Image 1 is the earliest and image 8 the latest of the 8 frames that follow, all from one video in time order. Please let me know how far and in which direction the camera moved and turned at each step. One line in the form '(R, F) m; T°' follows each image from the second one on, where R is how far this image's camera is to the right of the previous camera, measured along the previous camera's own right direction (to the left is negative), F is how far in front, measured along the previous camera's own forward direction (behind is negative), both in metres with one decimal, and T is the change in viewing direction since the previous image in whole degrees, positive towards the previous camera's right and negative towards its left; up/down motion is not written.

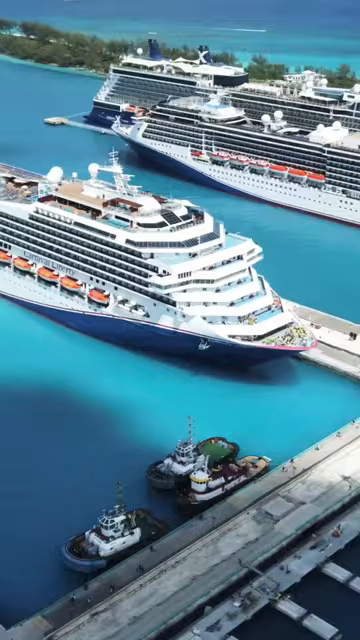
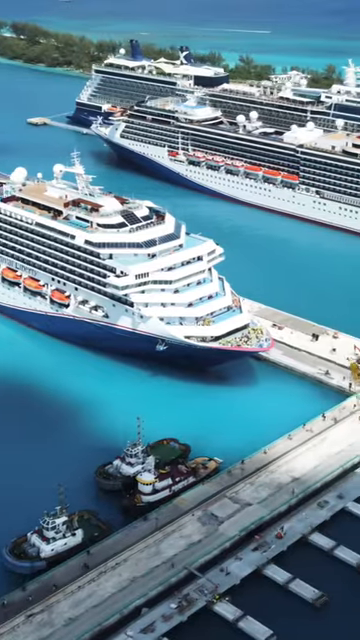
(+1.3, +0.1) m; 0°
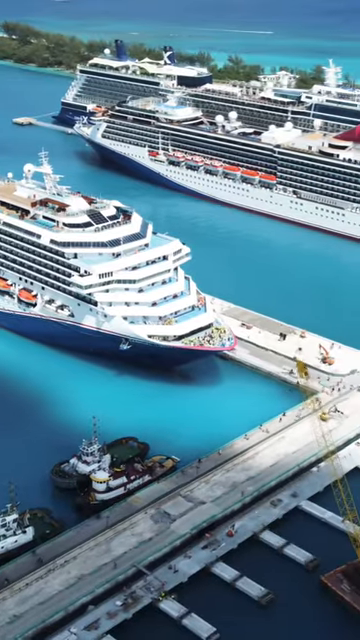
(+1.2, -0.1) m; 0°
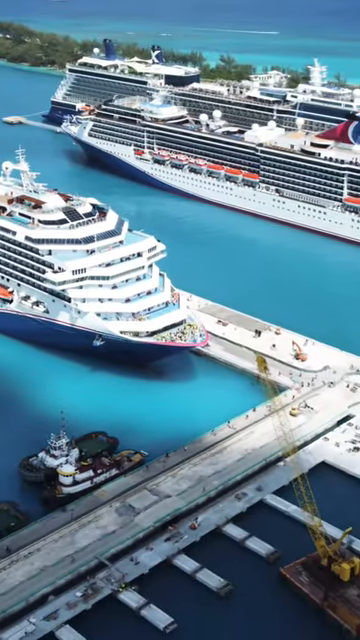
(+0.9, -0.3) m; 0°
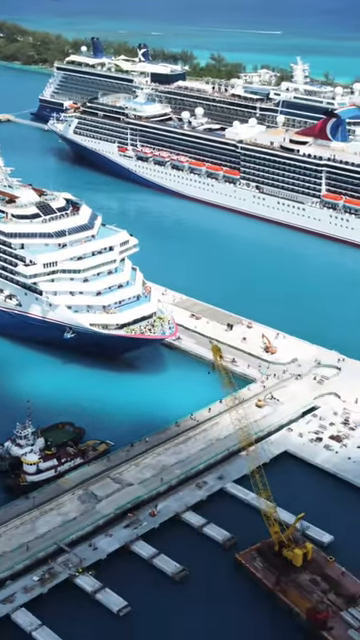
(+1.0, -0.5) m; 0°
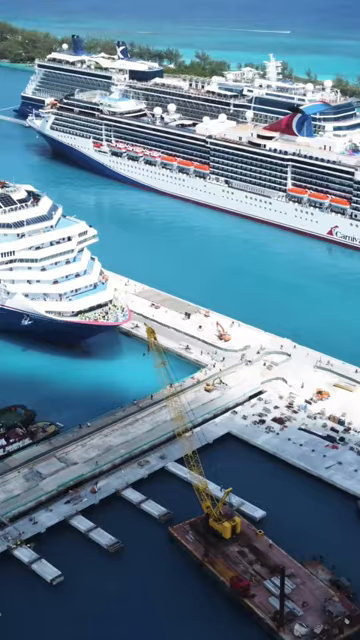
(+1.5, -1.1) m; 0°
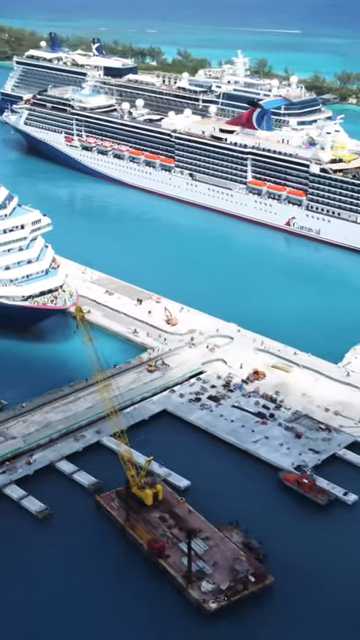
(+1.8, -1.6) m; 0°
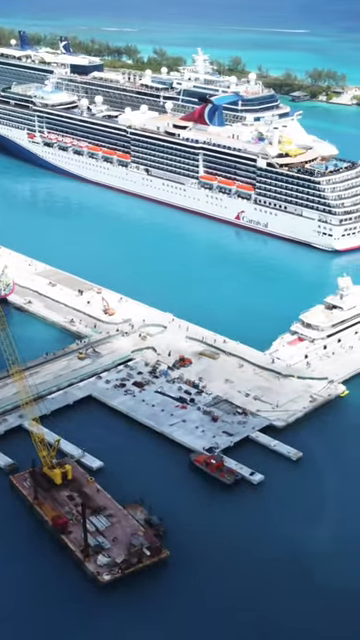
(+2.3, -1.1) m; 0°
